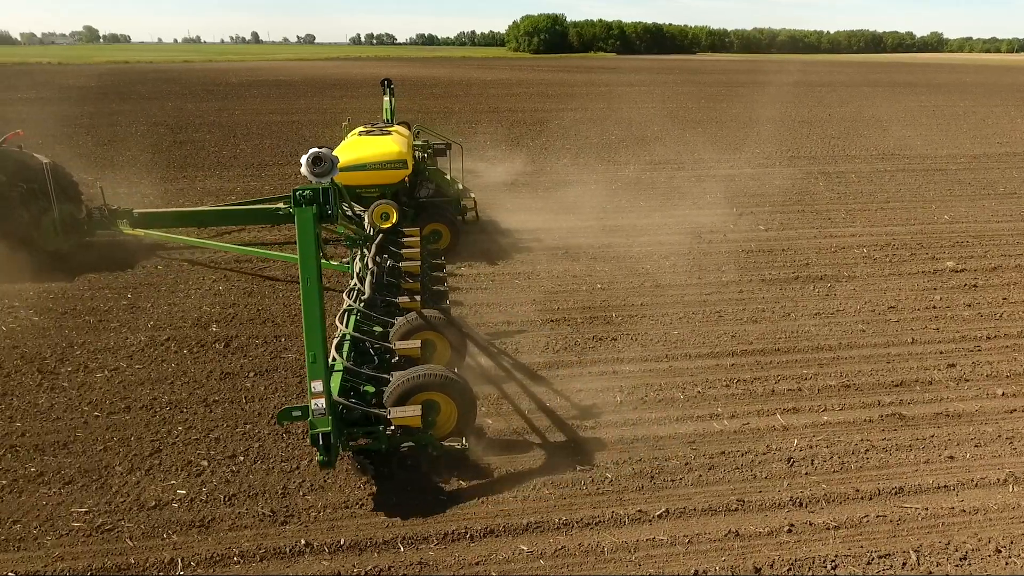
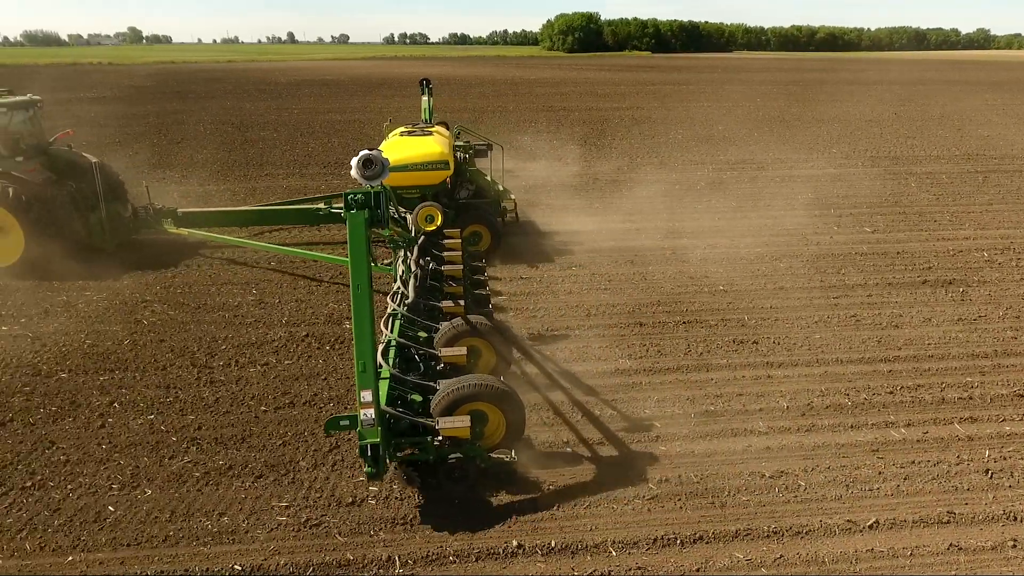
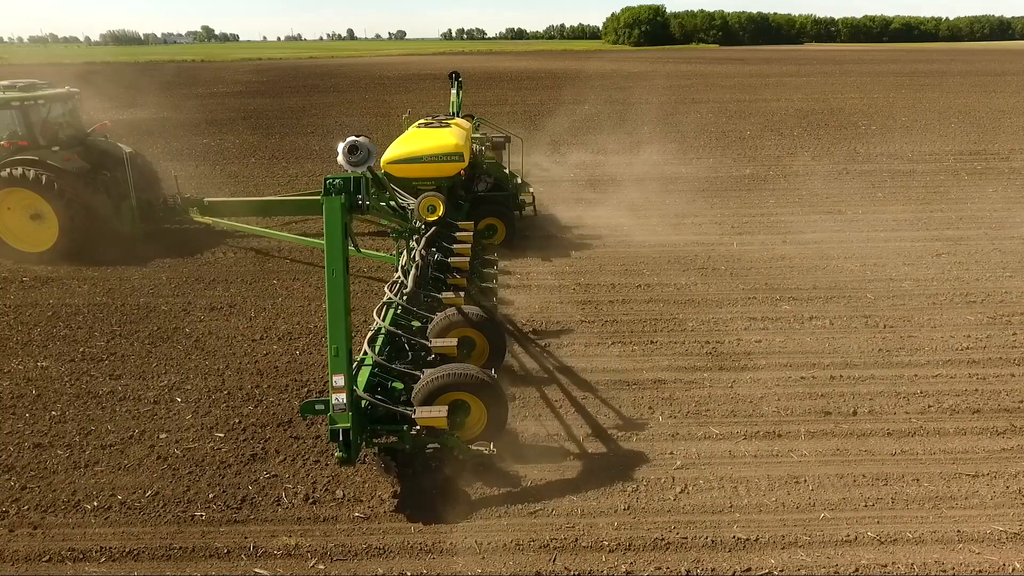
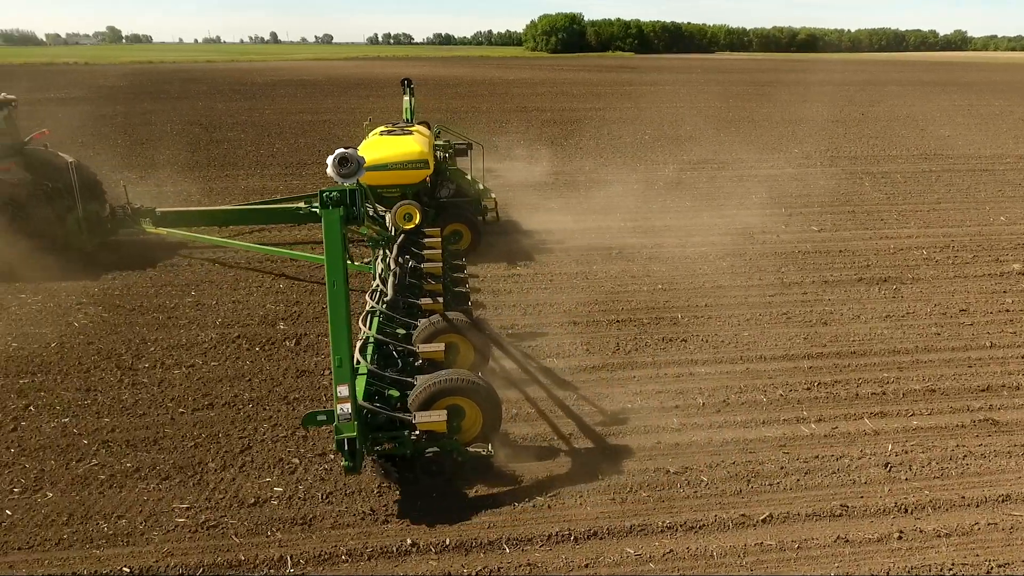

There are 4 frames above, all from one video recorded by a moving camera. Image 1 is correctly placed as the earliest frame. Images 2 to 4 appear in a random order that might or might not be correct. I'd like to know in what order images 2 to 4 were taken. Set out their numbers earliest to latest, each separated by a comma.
4, 2, 3
